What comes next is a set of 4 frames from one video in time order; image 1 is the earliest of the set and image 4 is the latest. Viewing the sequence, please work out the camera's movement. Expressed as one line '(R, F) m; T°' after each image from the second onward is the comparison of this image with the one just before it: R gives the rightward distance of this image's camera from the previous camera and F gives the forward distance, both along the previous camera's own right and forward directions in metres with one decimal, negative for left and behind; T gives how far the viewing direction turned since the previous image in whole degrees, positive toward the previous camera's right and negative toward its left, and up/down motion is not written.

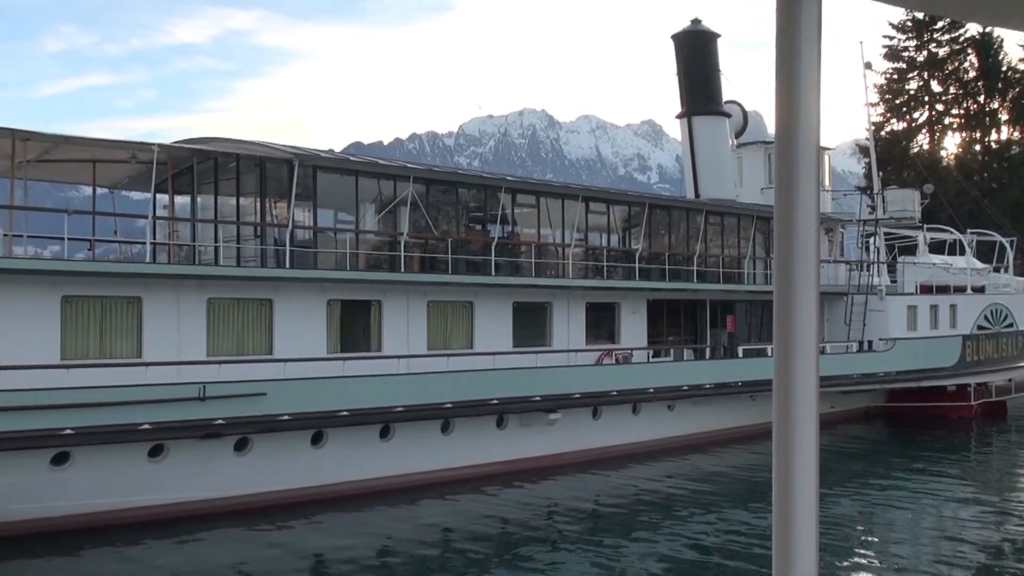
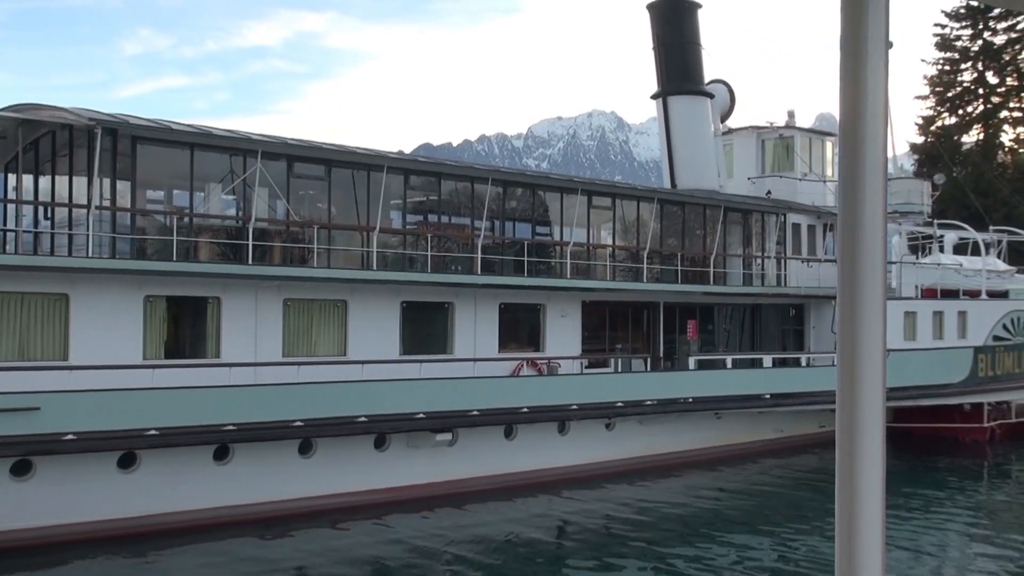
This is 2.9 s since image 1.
(+2.4, +2.3) m; -4°
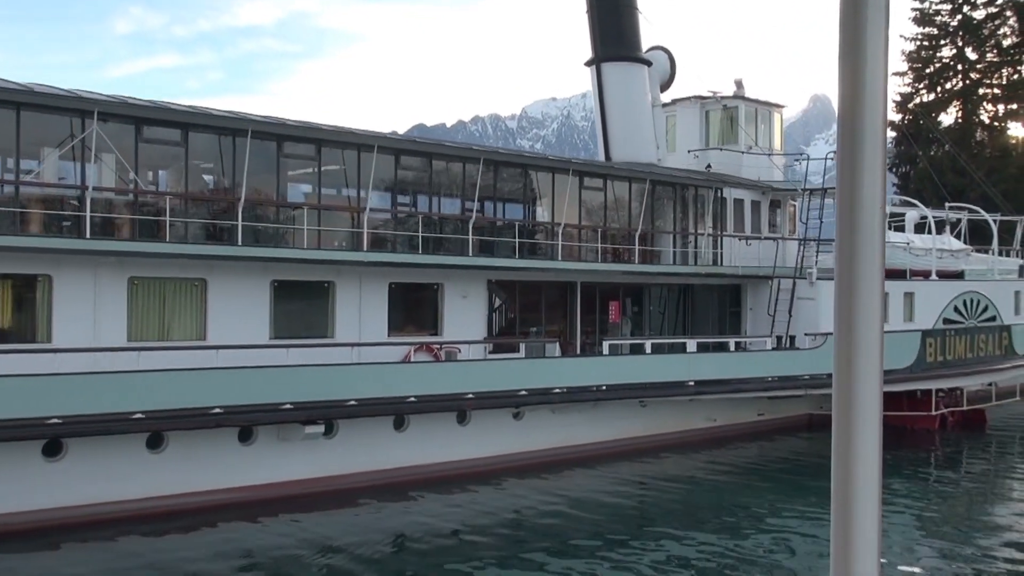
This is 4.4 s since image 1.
(+1.4, +1.1) m; 0°
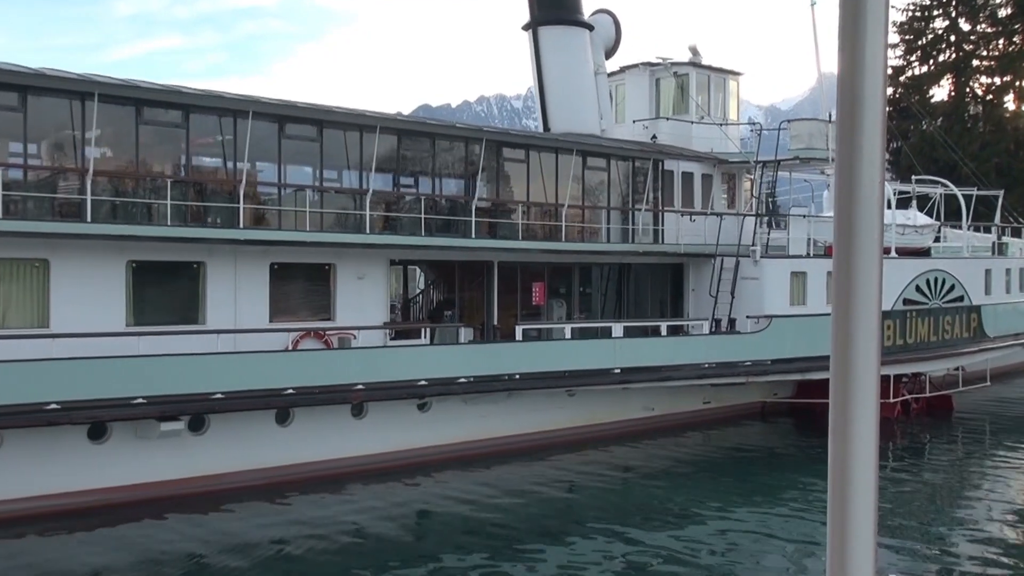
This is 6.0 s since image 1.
(+1.4, +1.1) m; 0°
